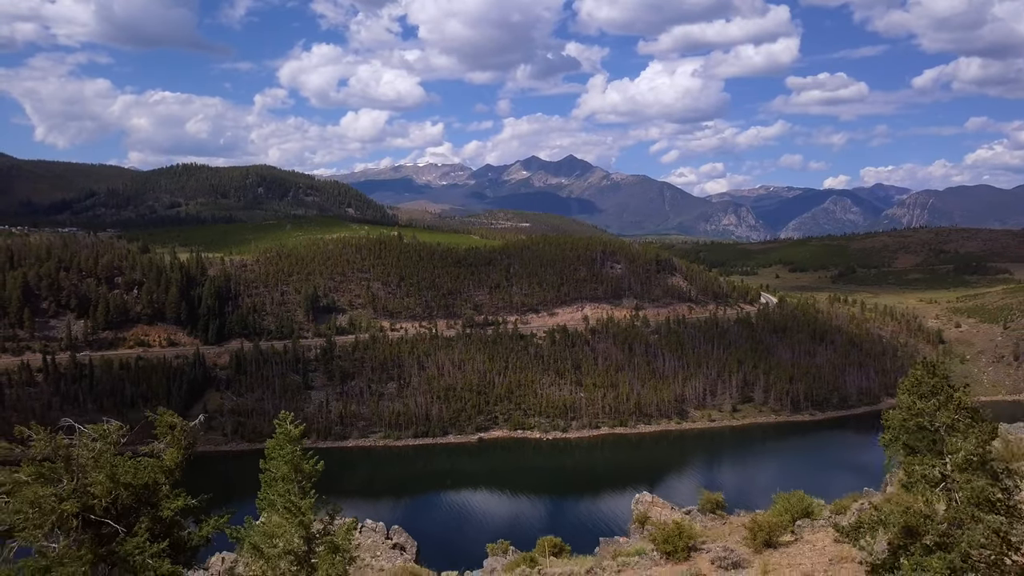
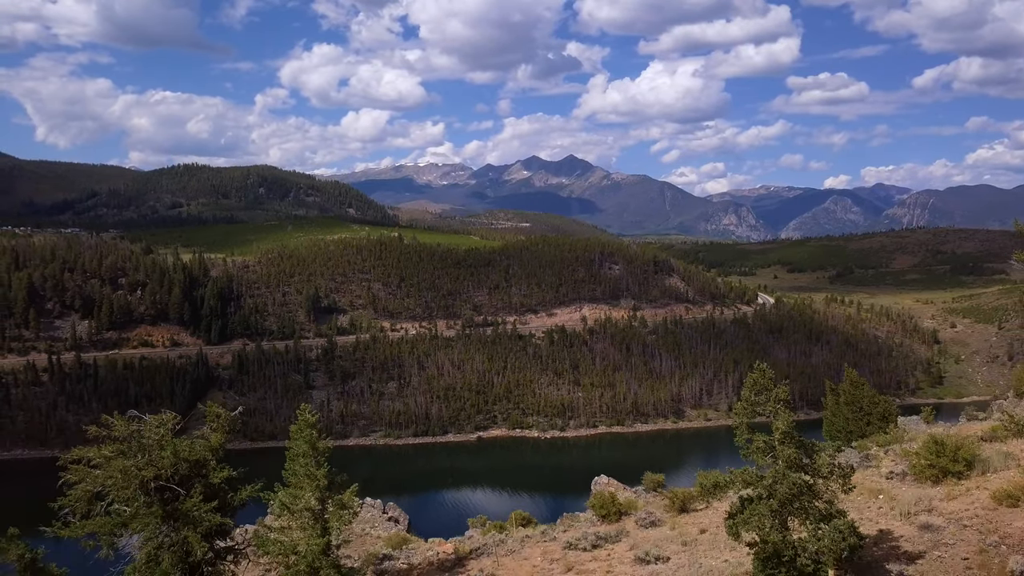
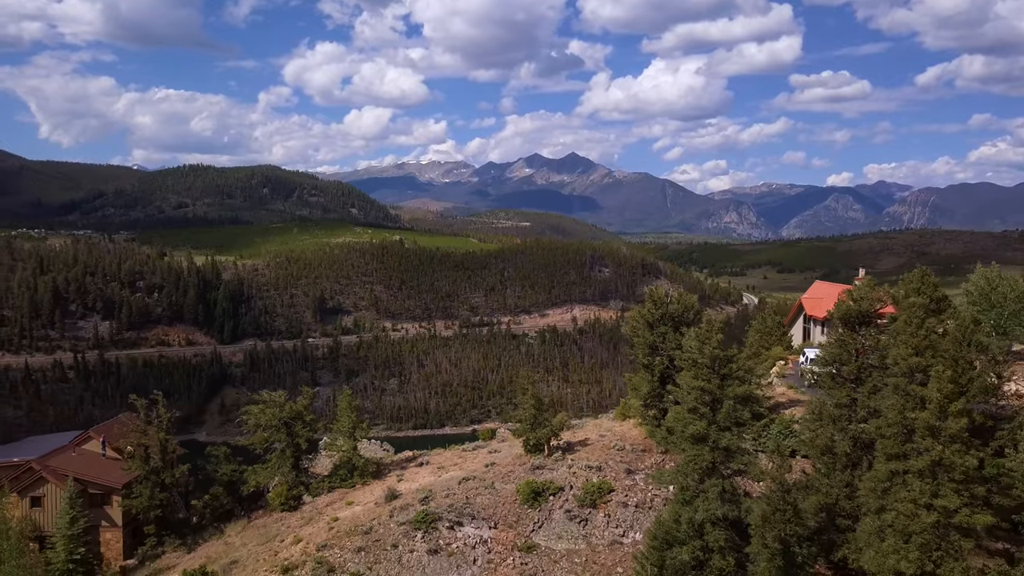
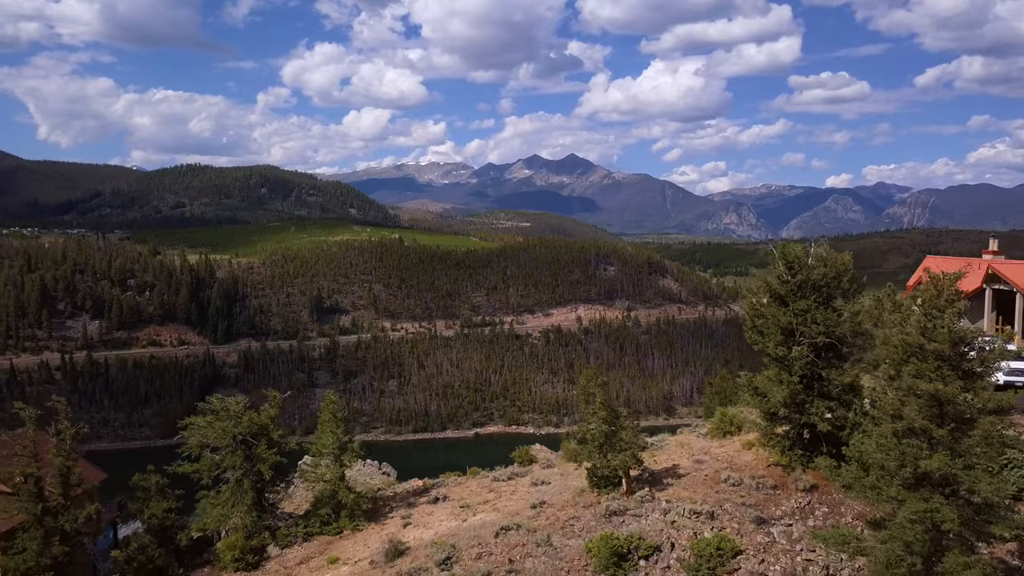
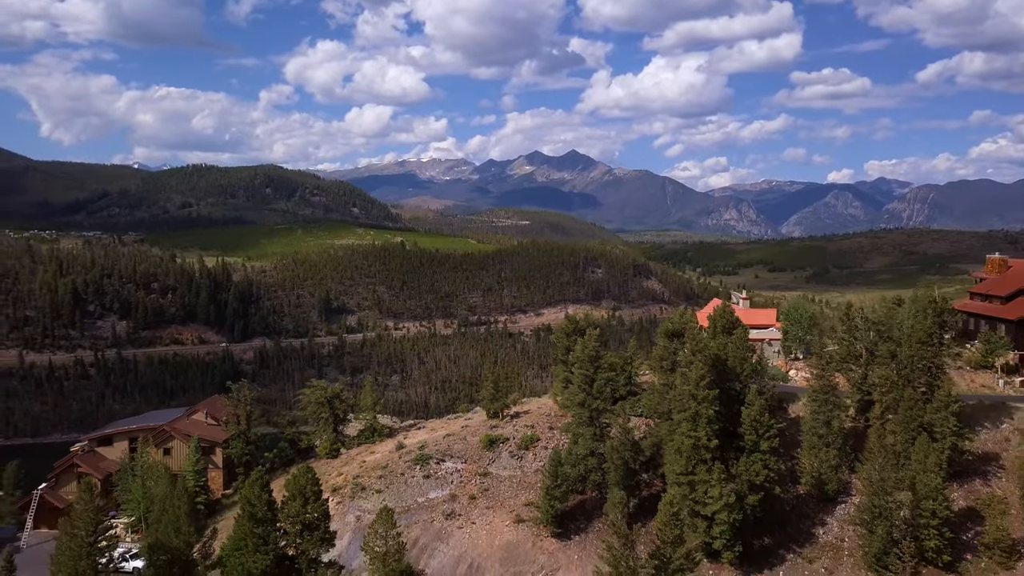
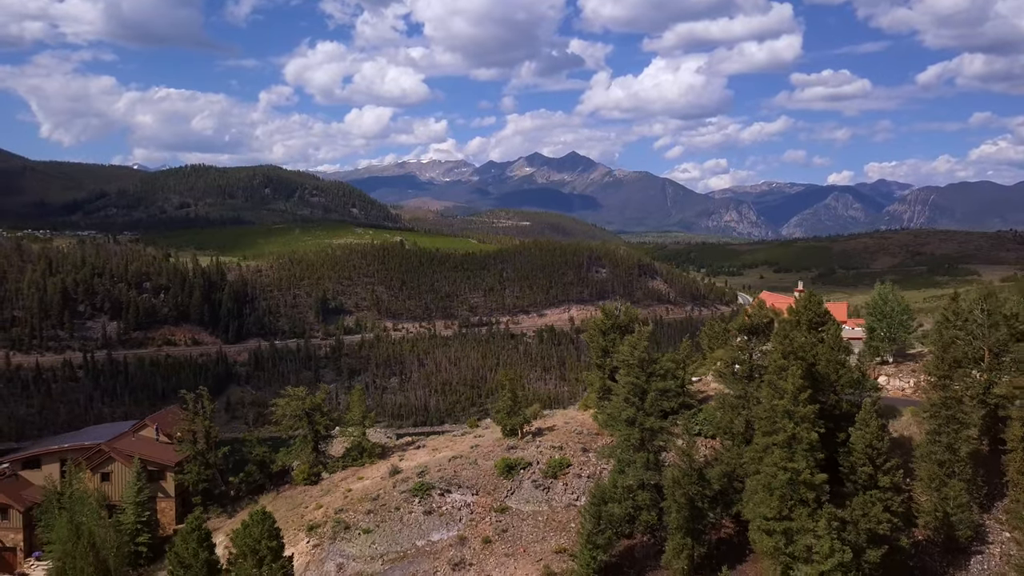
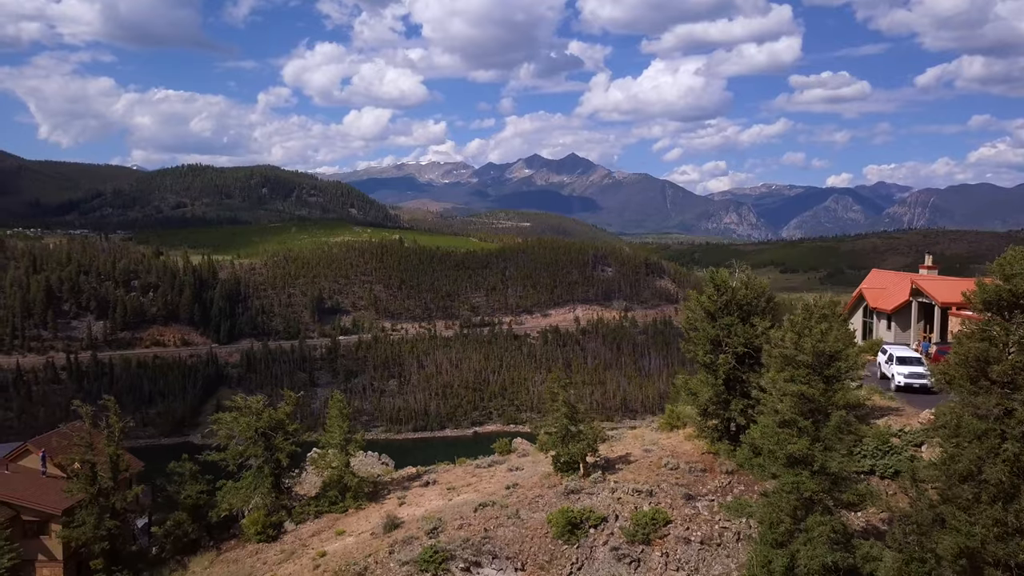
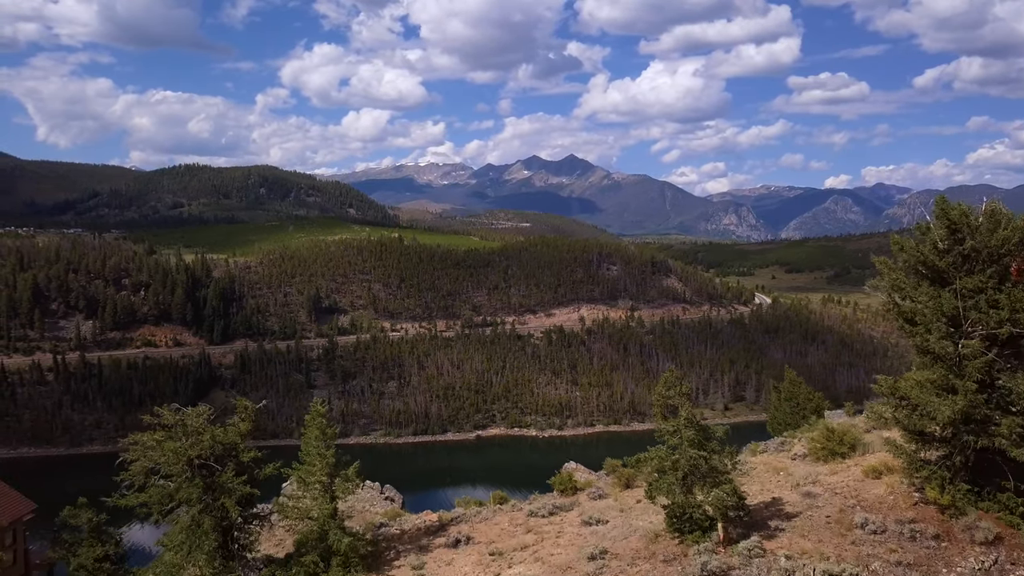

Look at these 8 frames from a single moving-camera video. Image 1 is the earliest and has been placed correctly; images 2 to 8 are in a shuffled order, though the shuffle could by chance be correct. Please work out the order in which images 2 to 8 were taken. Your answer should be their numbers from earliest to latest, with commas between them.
2, 8, 4, 7, 3, 6, 5
